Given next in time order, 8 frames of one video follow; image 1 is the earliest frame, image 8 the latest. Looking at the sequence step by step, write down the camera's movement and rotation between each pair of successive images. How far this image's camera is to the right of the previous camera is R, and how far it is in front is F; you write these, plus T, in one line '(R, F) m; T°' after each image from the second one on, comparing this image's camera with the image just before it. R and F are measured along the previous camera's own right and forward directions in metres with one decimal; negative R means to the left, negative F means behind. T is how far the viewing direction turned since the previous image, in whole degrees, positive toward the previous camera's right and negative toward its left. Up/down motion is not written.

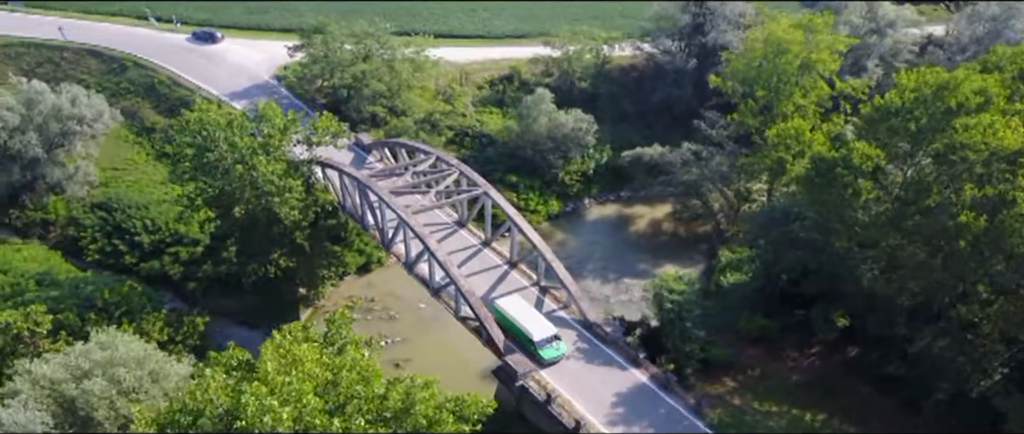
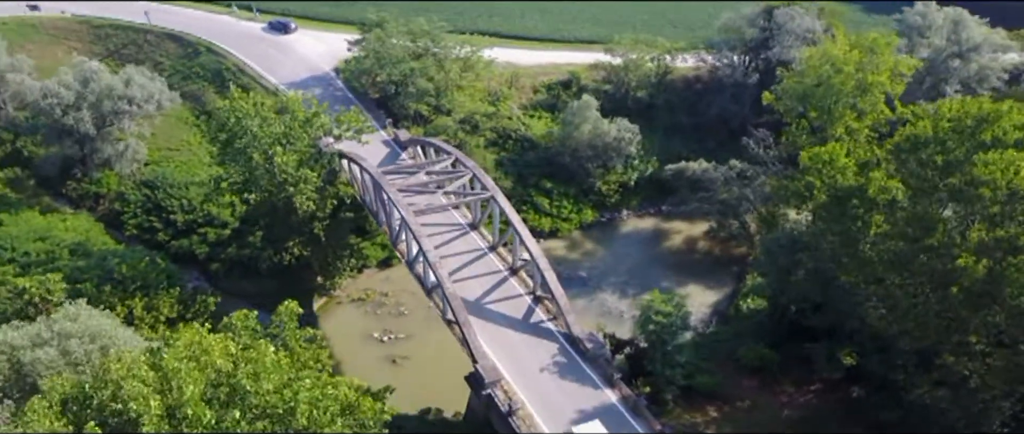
(+3.7, +0.5) m; -8°
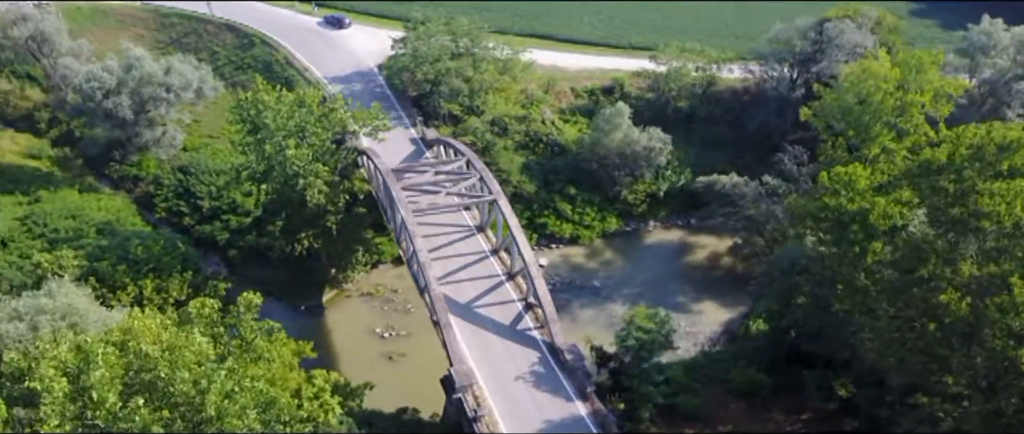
(+3.0, +0.3) m; -6°
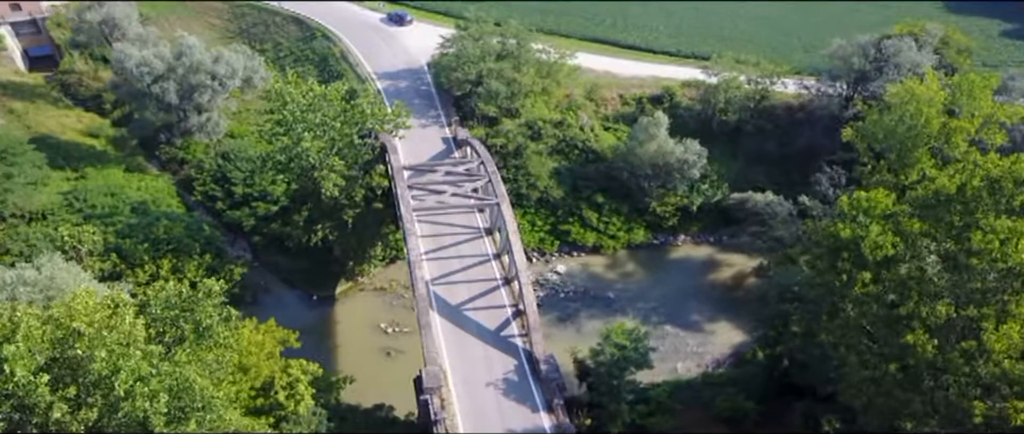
(+3.4, +0.4) m; -7°
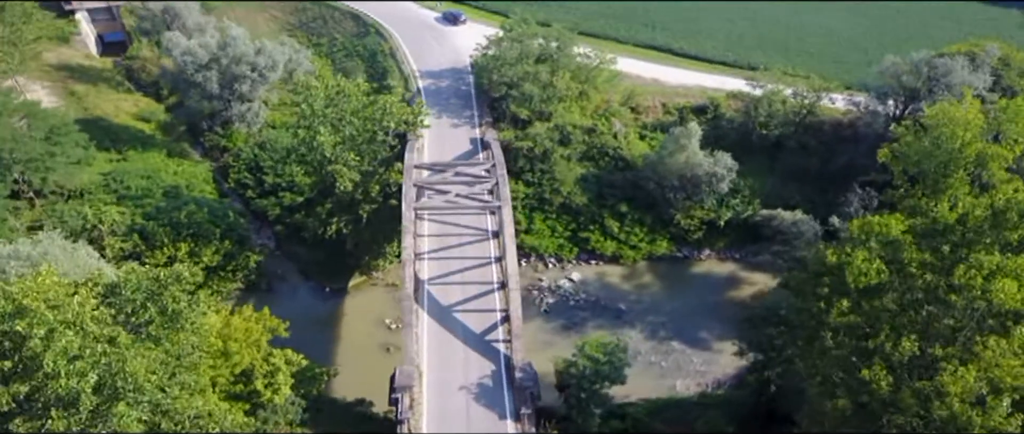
(+3.0, +0.3) m; -6°
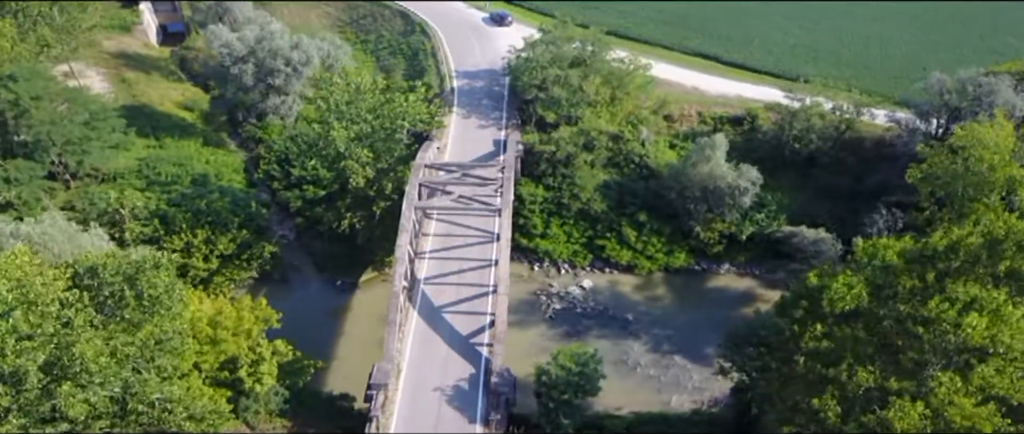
(+2.6, +0.3) m; -5°
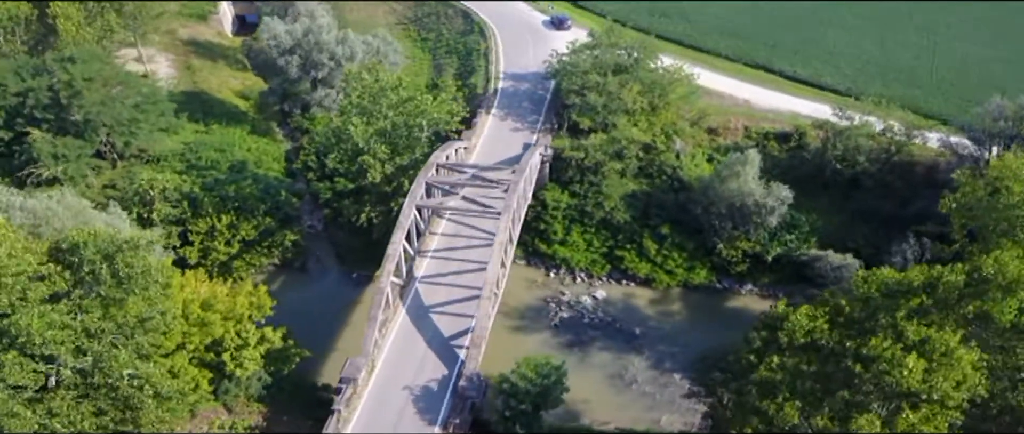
(+3.4, +0.4) m; -7°
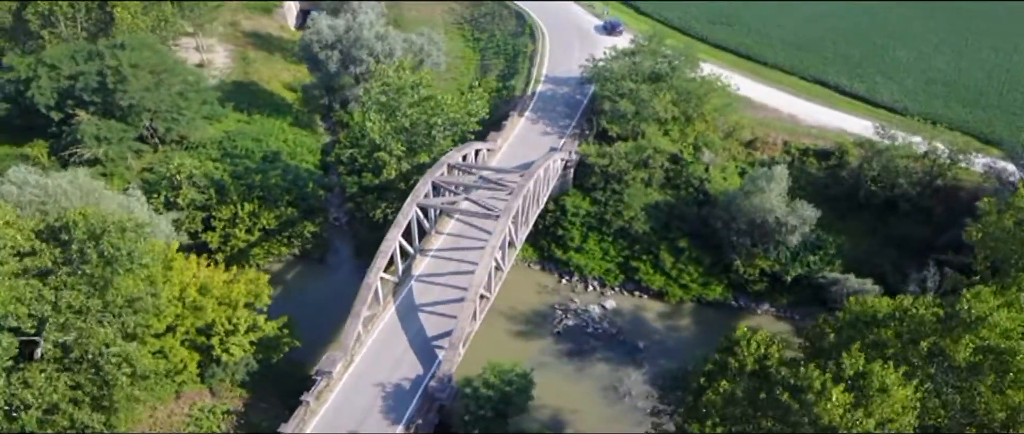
(+3.0, +0.3) m; -6°
